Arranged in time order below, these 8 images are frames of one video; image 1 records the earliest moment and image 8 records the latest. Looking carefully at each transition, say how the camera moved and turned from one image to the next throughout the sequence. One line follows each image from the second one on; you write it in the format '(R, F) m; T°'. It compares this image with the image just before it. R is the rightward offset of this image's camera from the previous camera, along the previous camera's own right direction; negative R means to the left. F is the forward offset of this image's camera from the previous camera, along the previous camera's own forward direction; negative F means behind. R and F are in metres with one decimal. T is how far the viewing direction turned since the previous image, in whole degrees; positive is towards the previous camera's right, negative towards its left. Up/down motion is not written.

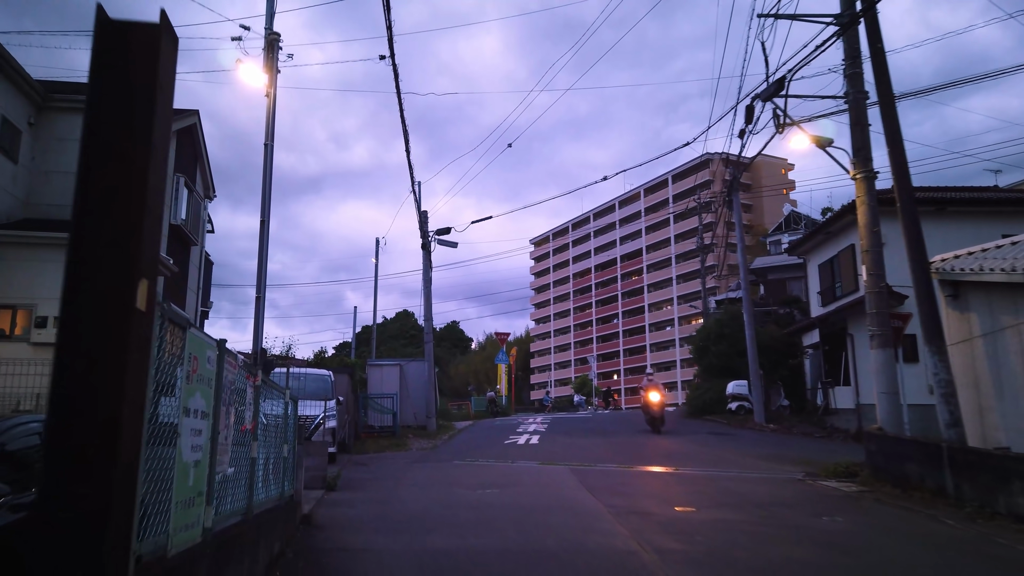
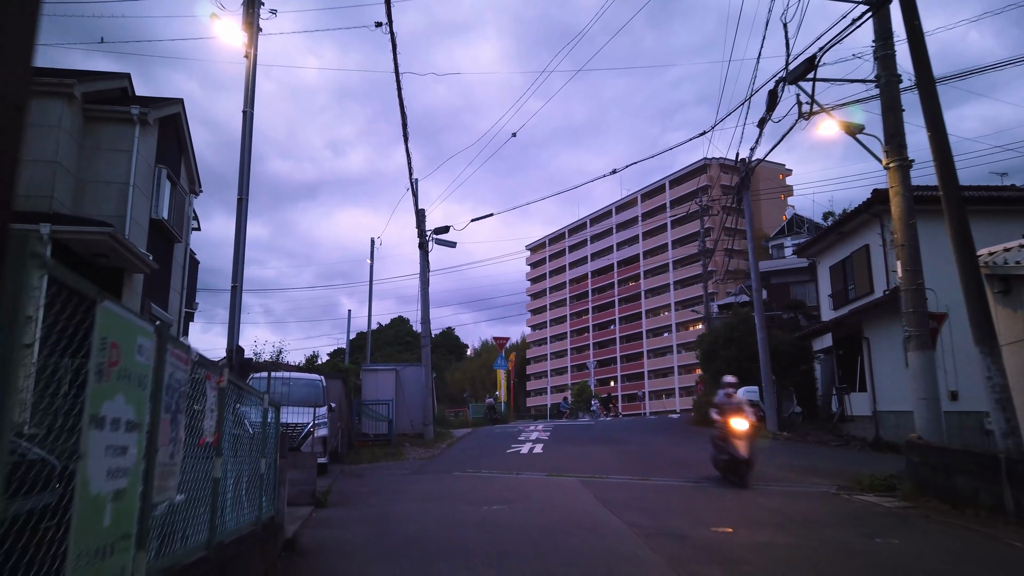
(-0.2, +0.9) m; 0°
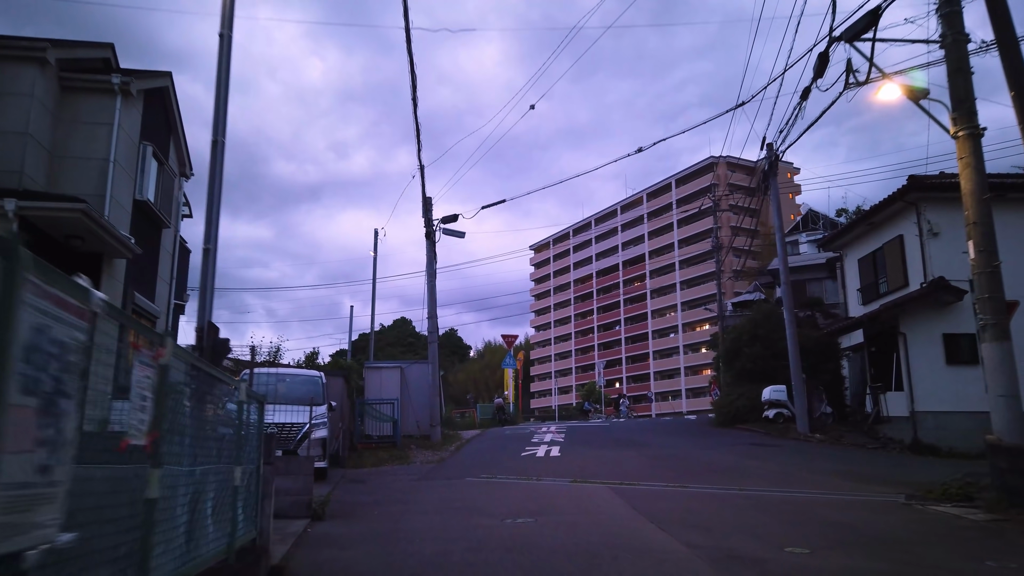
(-0.3, +1.2) m; 0°
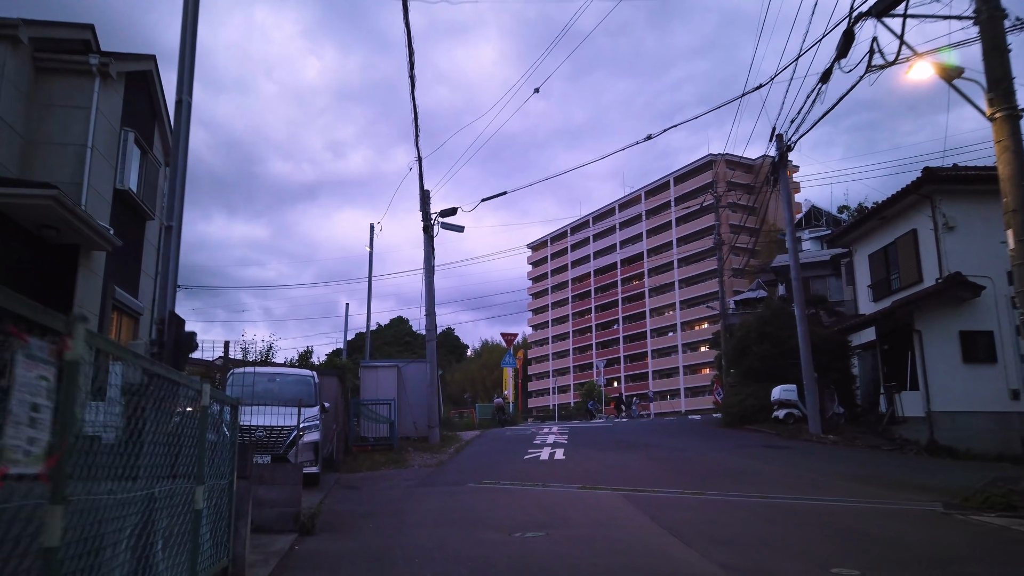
(-0.1, +0.7) m; 0°
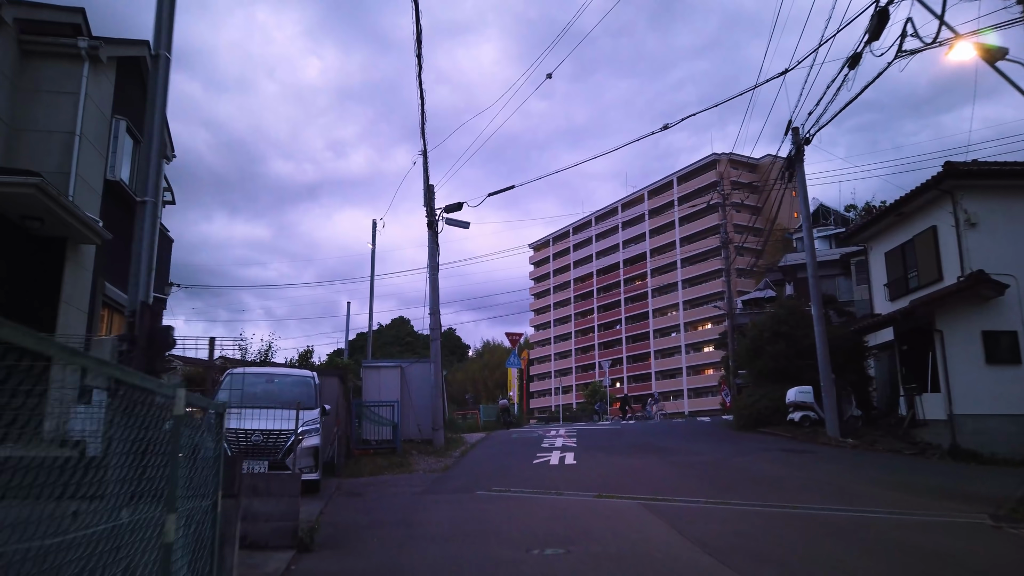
(-0.2, +0.6) m; 0°
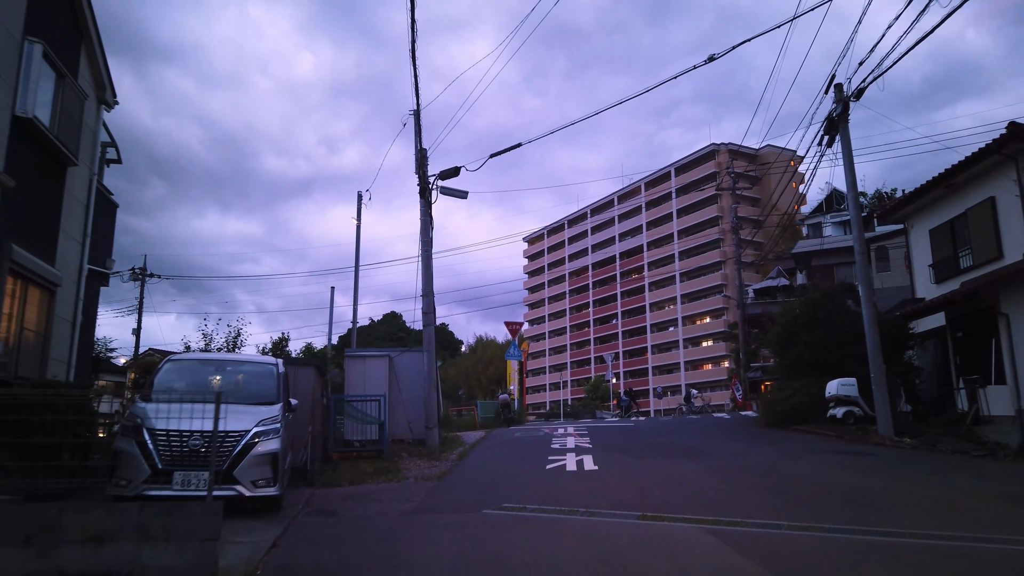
(-0.3, +2.3) m; +1°
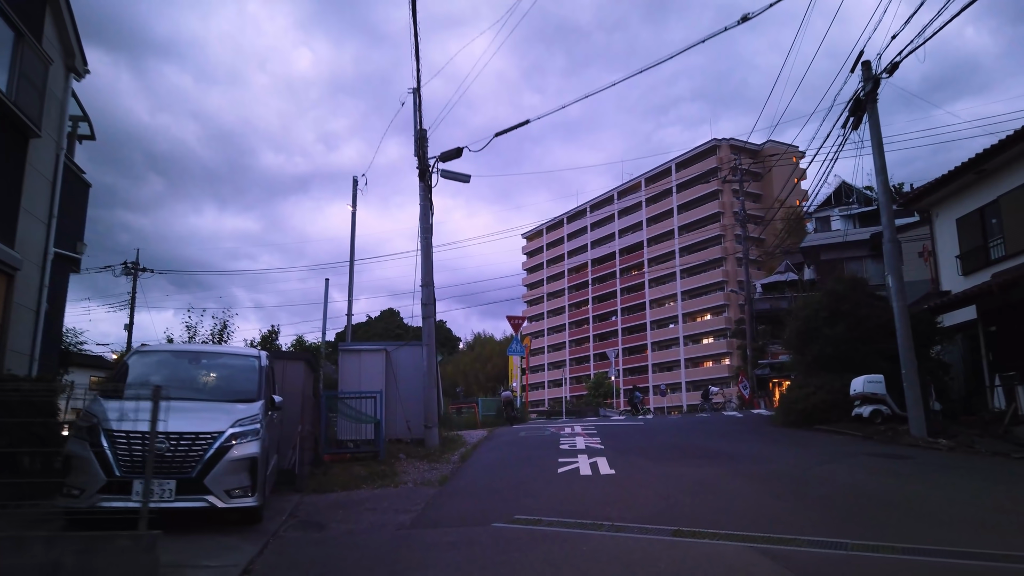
(-0.2, +1.0) m; 0°
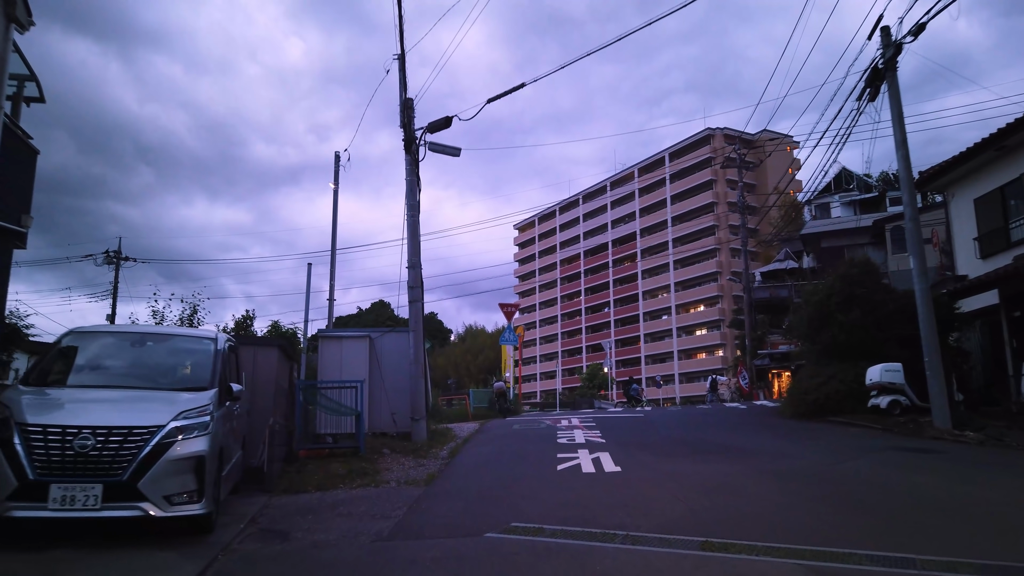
(0.0, +1.1) m; +1°
